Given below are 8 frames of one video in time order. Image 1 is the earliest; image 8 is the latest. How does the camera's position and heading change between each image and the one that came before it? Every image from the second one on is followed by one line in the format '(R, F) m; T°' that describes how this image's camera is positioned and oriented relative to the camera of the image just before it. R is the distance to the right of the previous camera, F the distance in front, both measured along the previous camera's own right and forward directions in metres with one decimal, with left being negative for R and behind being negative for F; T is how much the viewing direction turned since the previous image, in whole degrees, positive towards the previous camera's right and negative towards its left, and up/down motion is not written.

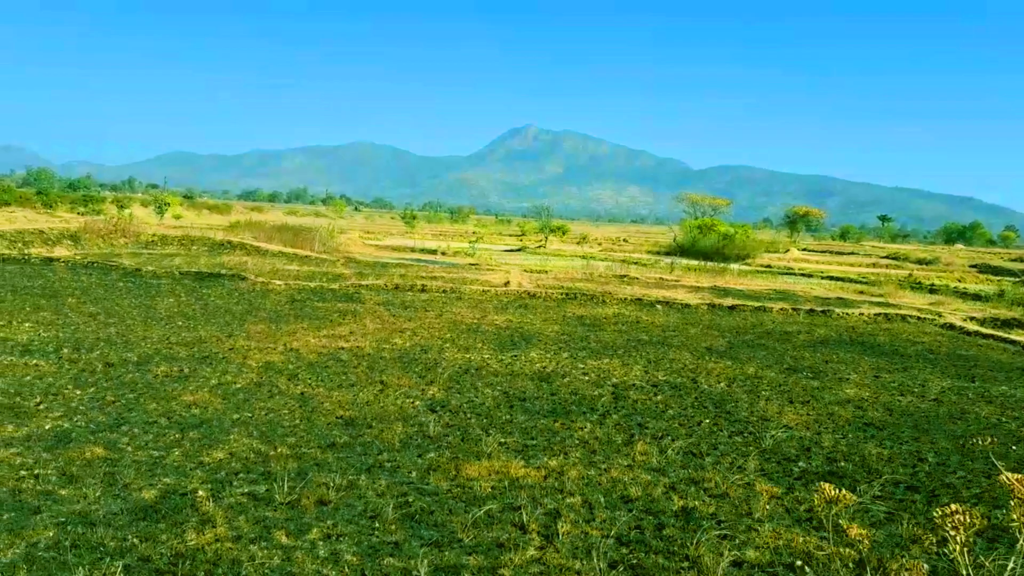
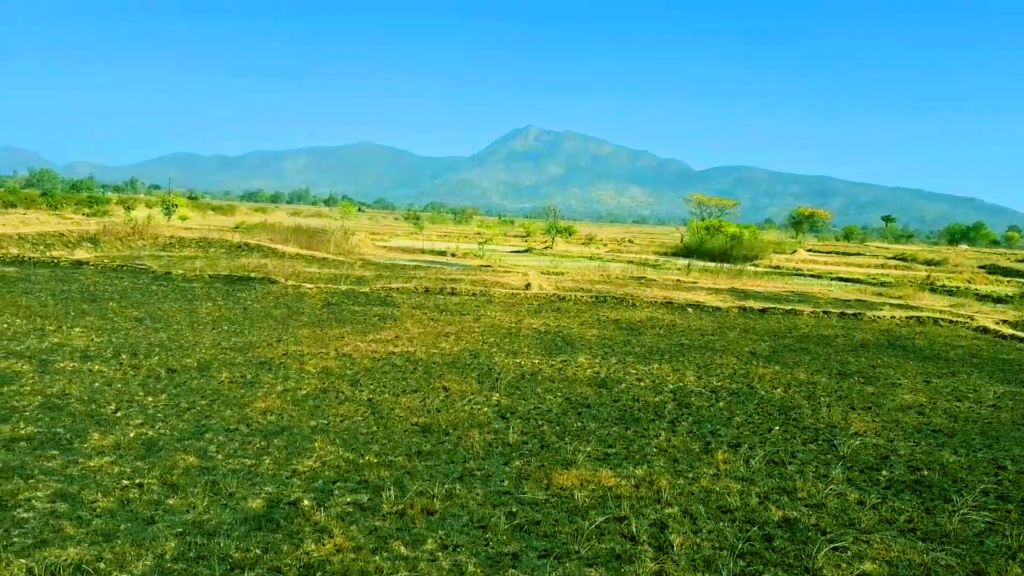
(-1.1, 0.0) m; 0°
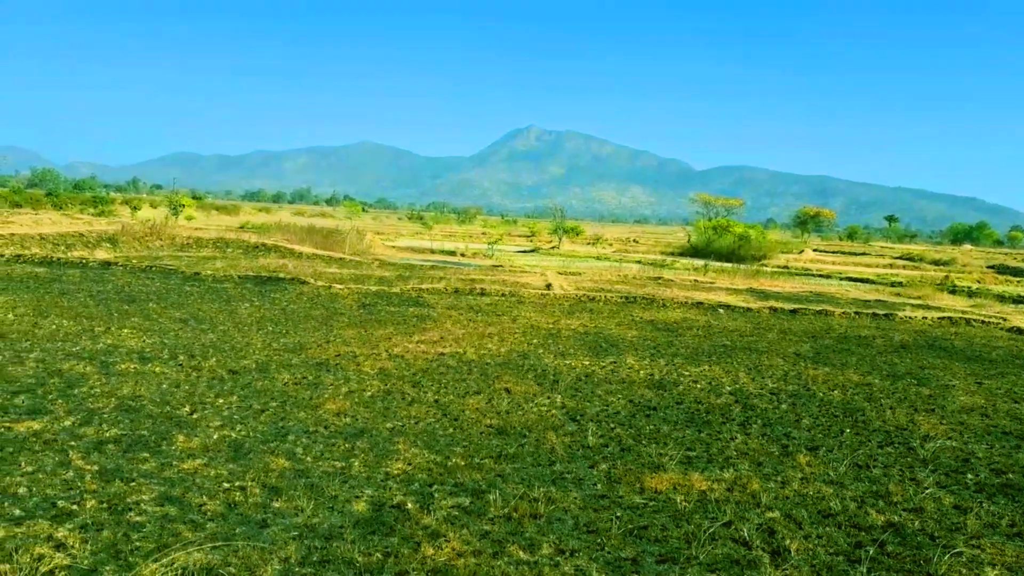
(-1.1, 0.0) m; 0°
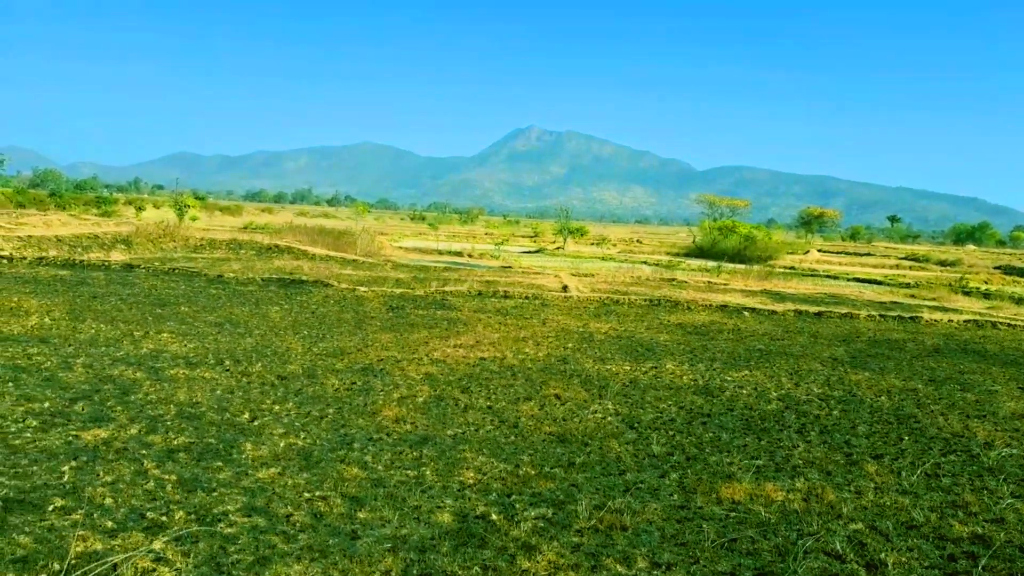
(-0.9, 0.0) m; 0°
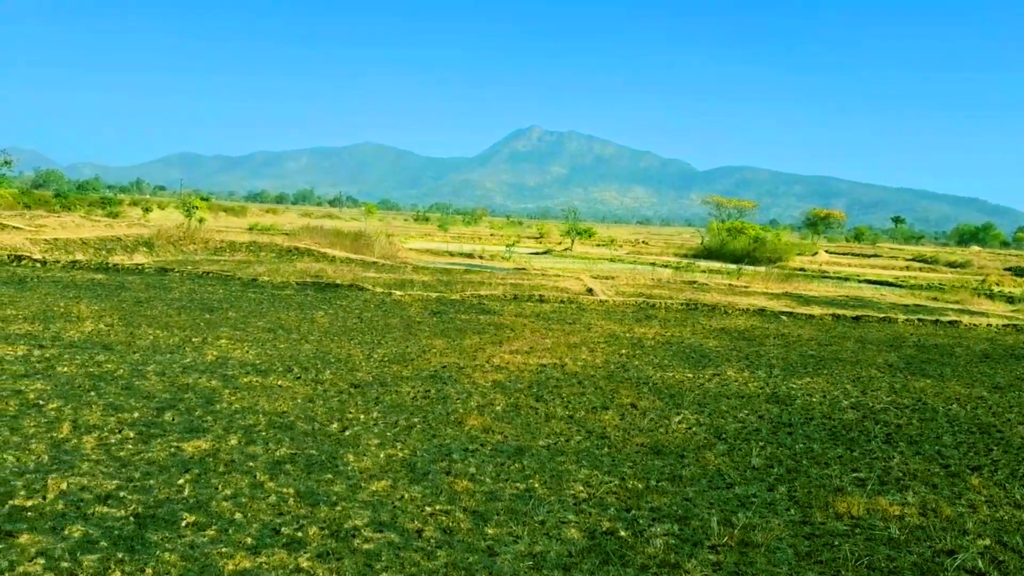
(-1.3, +0.1) m; 0°
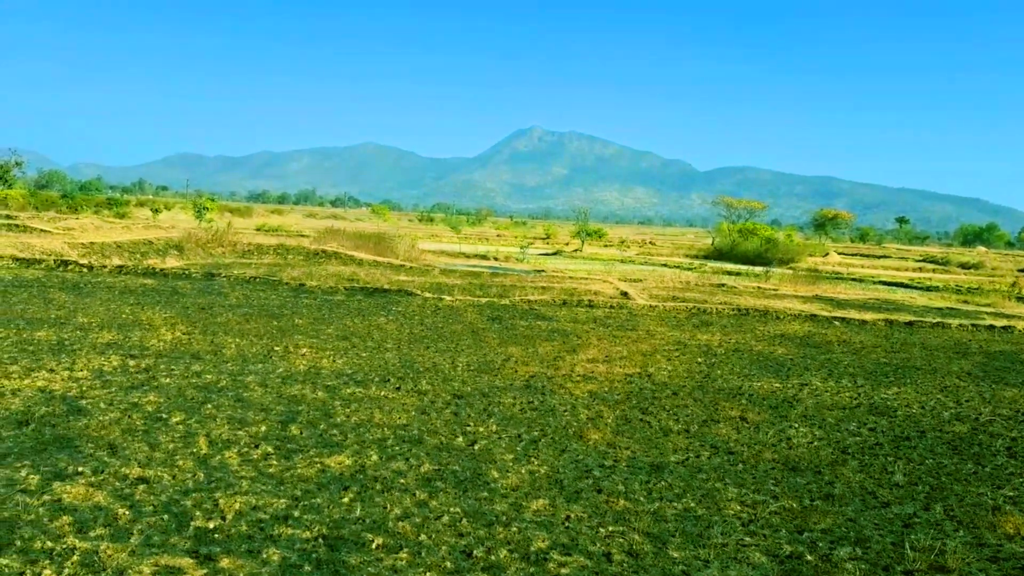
(-1.8, +0.1) m; 0°
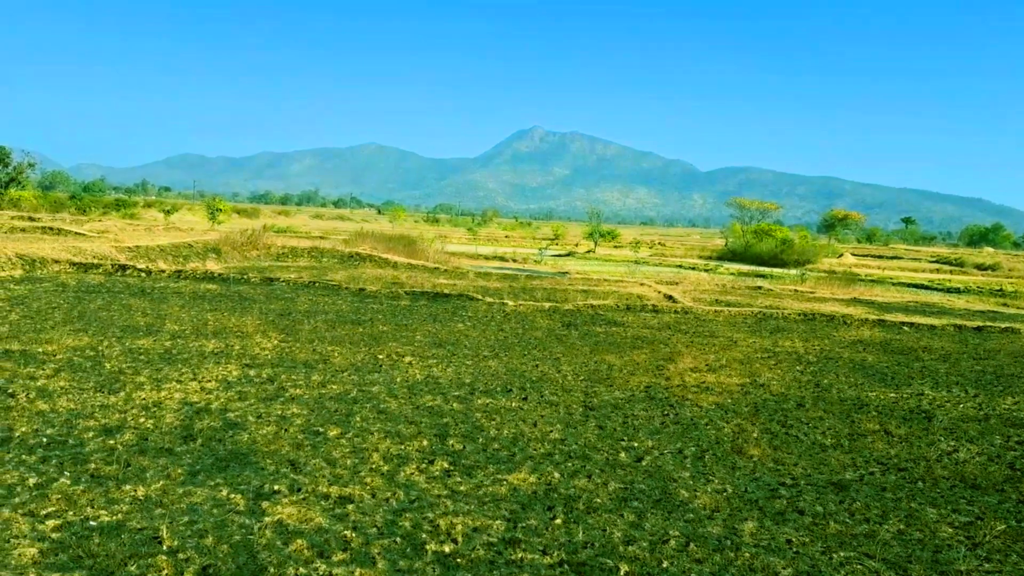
(-2.3, +0.2) m; -1°
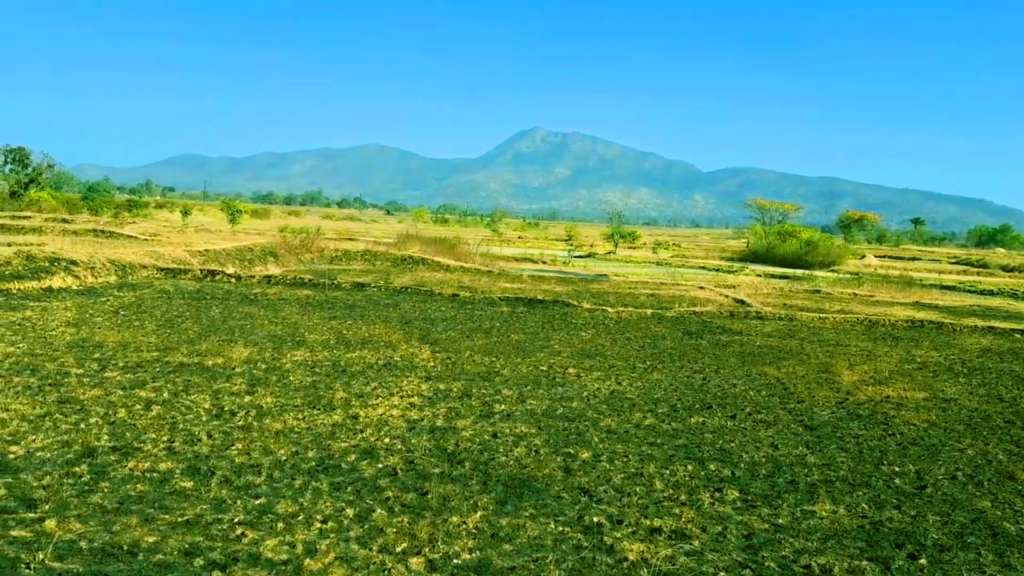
(-3.5, +0.4) m; -1°
